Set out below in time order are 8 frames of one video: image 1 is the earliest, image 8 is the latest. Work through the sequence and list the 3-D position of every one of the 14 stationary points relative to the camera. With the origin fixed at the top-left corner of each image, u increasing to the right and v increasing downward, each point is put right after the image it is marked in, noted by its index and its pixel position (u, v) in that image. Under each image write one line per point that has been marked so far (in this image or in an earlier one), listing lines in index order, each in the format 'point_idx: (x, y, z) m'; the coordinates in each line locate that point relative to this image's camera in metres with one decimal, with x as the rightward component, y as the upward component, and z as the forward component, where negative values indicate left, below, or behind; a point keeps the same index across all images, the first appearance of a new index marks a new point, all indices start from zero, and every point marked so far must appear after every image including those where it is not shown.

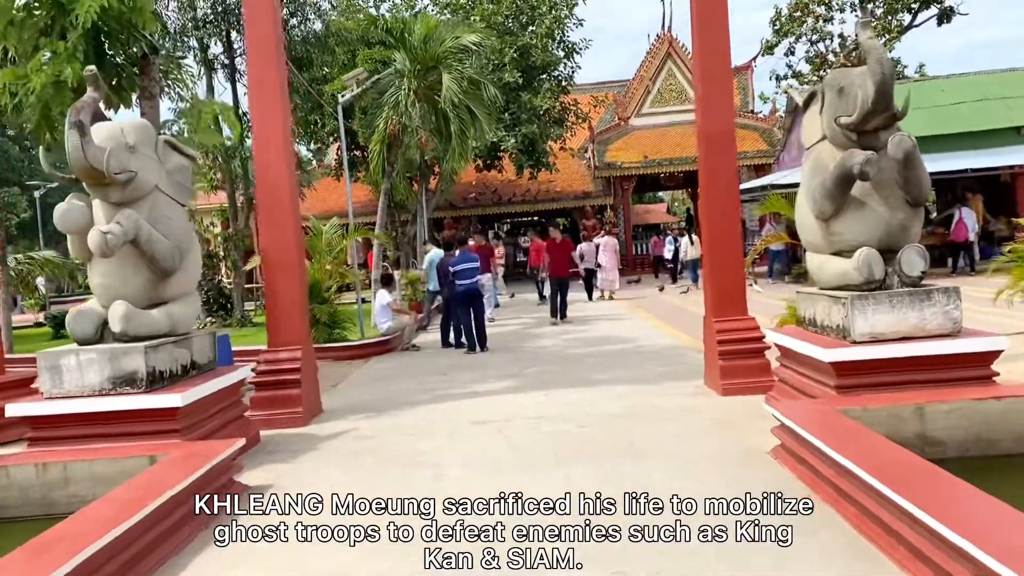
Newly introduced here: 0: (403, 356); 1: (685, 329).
0: (-1.5, -1.0, +12.0) m
1: (+2.6, -0.6, +12.9) m
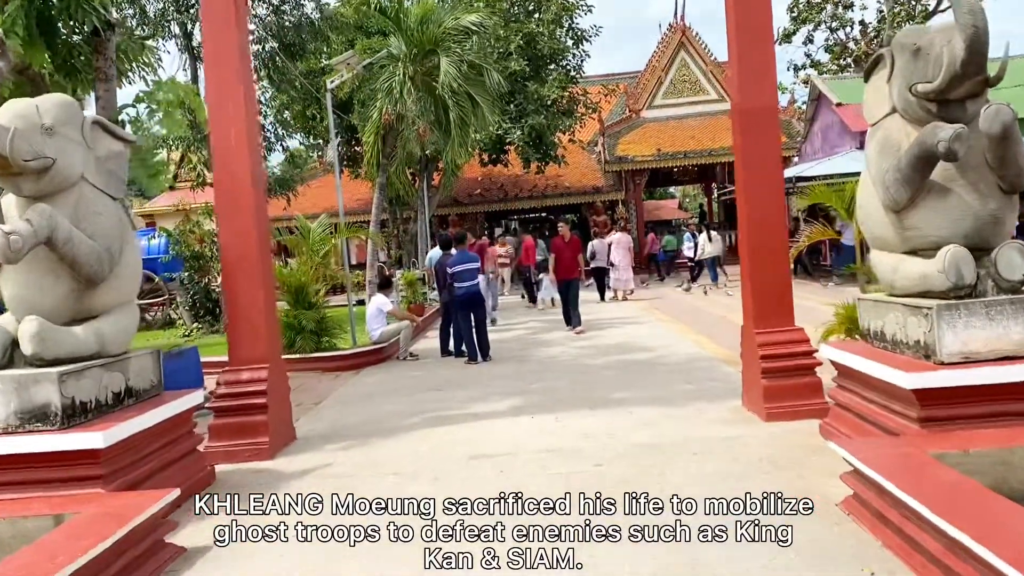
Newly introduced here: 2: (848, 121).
0: (-1.4, -1.0, +10.8) m
1: (+2.6, -0.6, +11.7) m
2: (+7.5, +3.7, +19.2) m
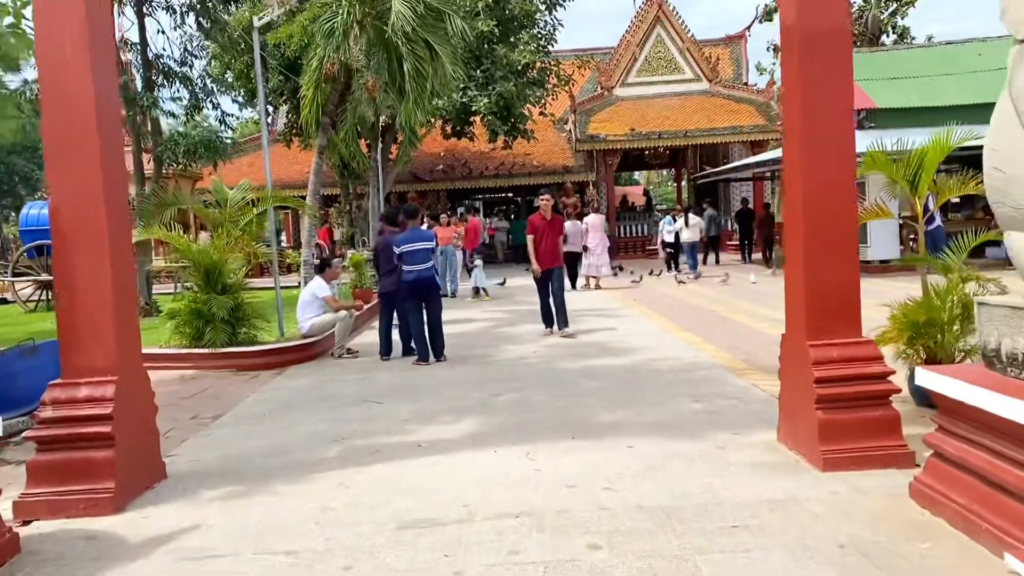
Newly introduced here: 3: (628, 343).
0: (-1.9, -0.8, +8.9) m
1: (+2.2, -0.5, +9.9) m
2: (+6.7, +3.9, +17.5) m
3: (+1.2, -0.6, +9.3) m
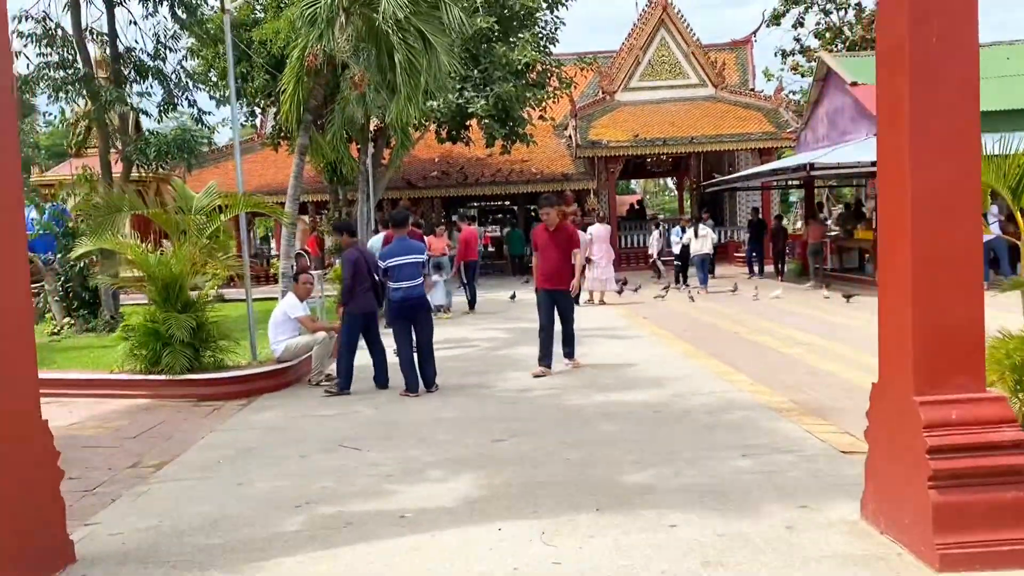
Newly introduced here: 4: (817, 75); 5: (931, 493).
0: (-1.9, -1.0, +7.7) m
1: (+2.2, -0.7, +8.8) m
2: (+6.7, +3.5, +16.5) m
3: (+1.3, -0.8, +8.1) m
4: (+6.7, +4.7, +19.1) m
5: (+1.6, -0.8, +3.4) m
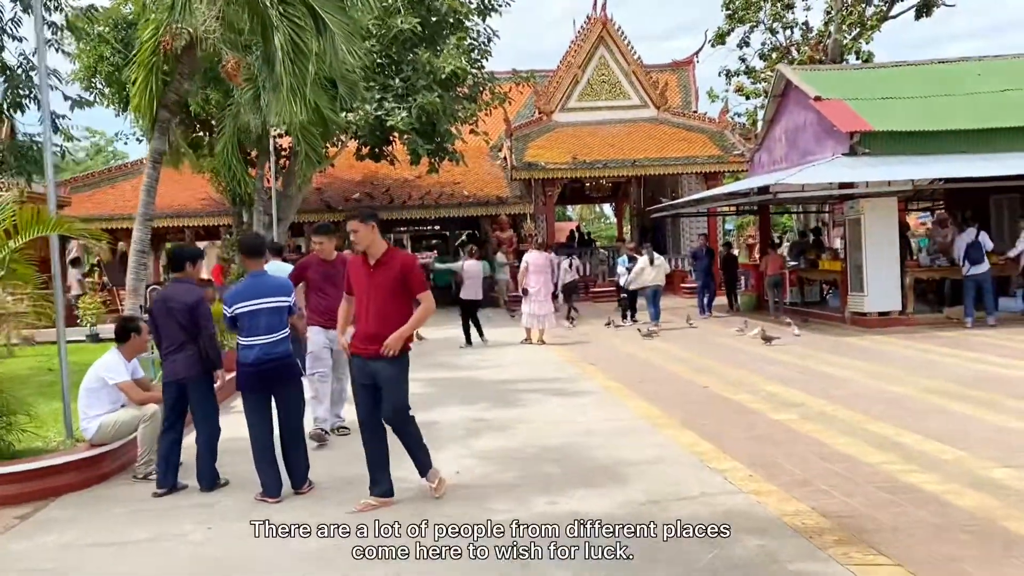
0: (-2.4, -1.3, +5.4) m
1: (+1.5, -1.1, +6.7) m
2: (+5.5, +2.9, +14.8) m
3: (+0.6, -1.2, +6.0) m
4: (+5.3, +4.0, +17.4) m
5: (+1.4, -1.0, +1.3) m
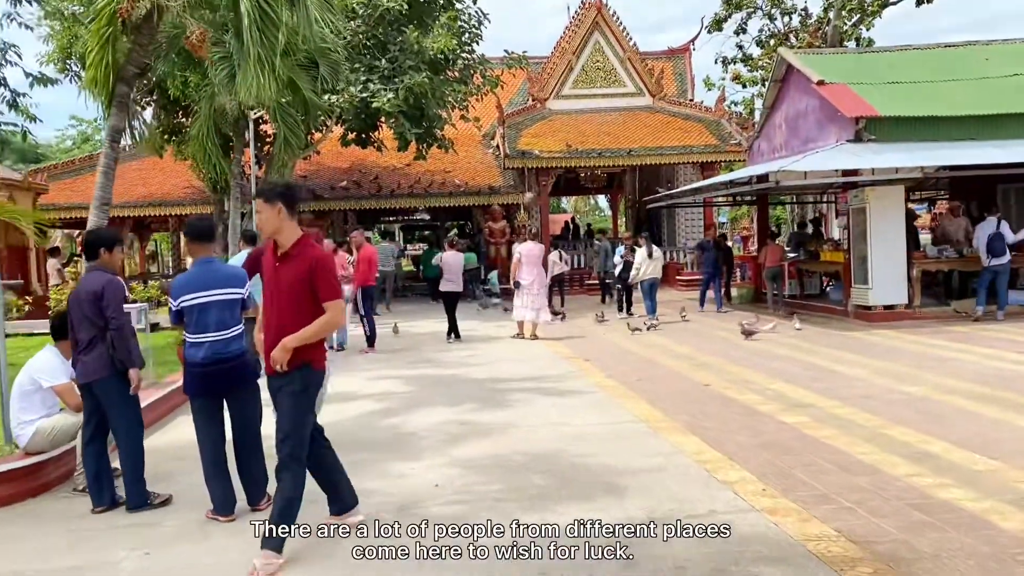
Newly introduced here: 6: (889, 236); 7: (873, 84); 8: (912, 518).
0: (-2.5, -1.3, +4.7) m
1: (+1.4, -1.1, +6.1) m
2: (+5.3, +3.0, +14.2) m
3: (+0.5, -1.1, +5.4) m
4: (+5.1, +4.1, +16.8) m
5: (+1.3, -1.0, +0.7) m
6: (+5.9, +0.8, +13.6) m
7: (+6.3, +3.5, +15.0) m
8: (+2.0, -1.1, +4.3) m
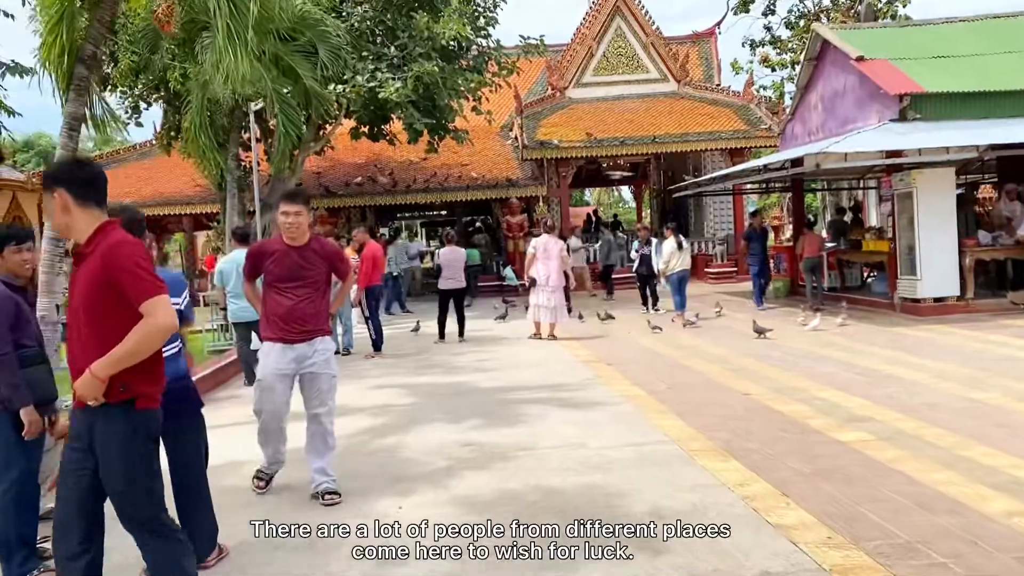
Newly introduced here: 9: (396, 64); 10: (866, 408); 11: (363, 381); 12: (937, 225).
0: (-2.5, -1.3, +3.9) m
1: (+1.5, -1.0, +5.2) m
2: (+5.6, +3.2, +13.2) m
3: (+0.6, -1.1, +4.5) m
4: (+5.4, +4.3, +15.7) m
5: (+1.2, -1.0, -0.3) m
6: (+6.2, +0.9, +12.5) m
7: (+6.5, +3.7, +13.9) m
8: (+2.0, -1.1, +3.4) m
9: (-2.0, +4.0, +15.3) m
10: (+2.7, -0.9, +6.6) m
11: (-1.6, -1.0, +9.0) m
12: (+6.2, +0.9, +12.5) m
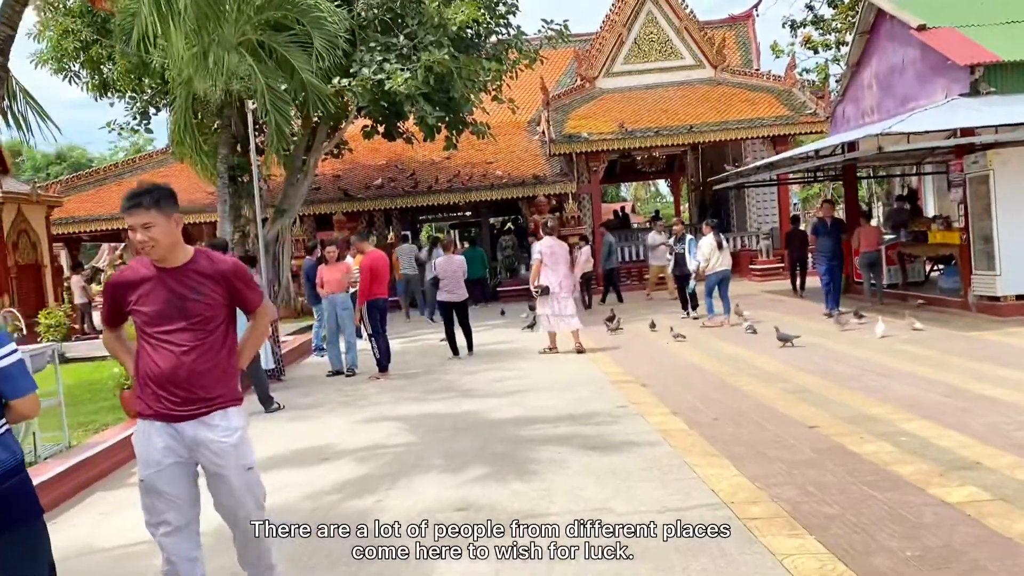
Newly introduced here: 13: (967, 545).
0: (-2.6, -1.5, +2.8) m
1: (+1.5, -1.1, +3.9) m
2: (+5.8, +3.2, +11.6) m
3: (+0.5, -1.2, +3.2) m
4: (+5.7, +4.3, +14.2) m
5: (+0.9, -1.1, -1.6) m
6: (+6.4, +1.0, +11.0) m
7: (+6.8, +3.8, +12.3) m
8: (+1.9, -1.2, +2.0) m
9: (-1.7, +3.8, +14.2) m
10: (+2.8, -1.0, +5.2) m
11: (-1.4, -1.1, +7.9) m
12: (+6.4, +1.0, +11.0) m
13: (+2.0, -1.1, +3.8) m
